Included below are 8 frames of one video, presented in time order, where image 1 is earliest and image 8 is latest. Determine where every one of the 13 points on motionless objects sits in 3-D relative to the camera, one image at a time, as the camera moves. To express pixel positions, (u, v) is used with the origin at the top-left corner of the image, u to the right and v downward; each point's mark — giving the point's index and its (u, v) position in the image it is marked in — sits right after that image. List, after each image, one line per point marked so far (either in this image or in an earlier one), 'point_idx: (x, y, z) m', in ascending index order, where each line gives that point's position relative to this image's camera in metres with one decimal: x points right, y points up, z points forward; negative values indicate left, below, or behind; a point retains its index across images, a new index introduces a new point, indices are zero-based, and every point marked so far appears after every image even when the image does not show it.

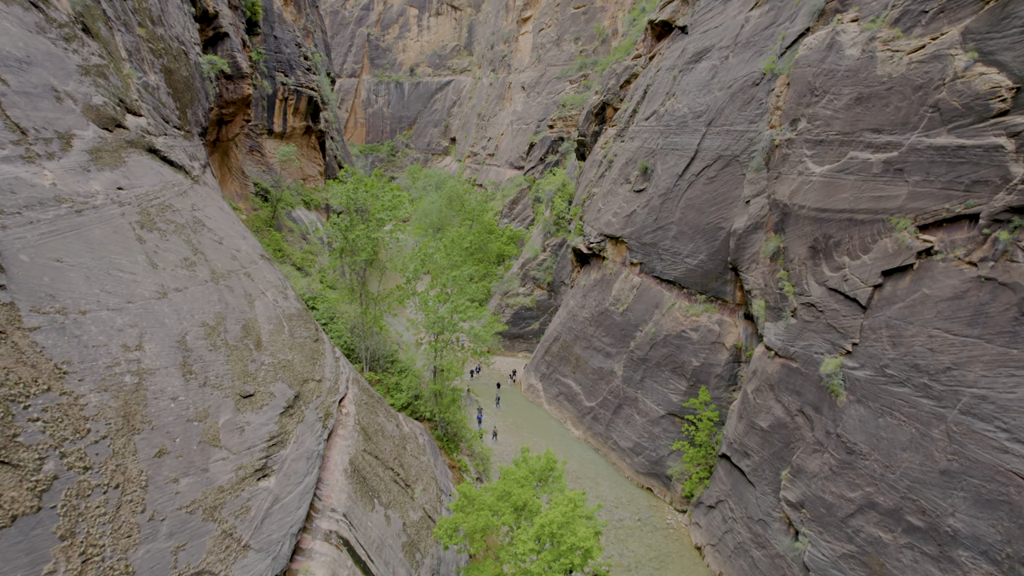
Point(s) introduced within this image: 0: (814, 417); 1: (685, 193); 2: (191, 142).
0: (+4.7, -2.0, +11.4) m
1: (+4.2, +2.3, +17.9) m
2: (-6.2, +2.8, +14.3) m
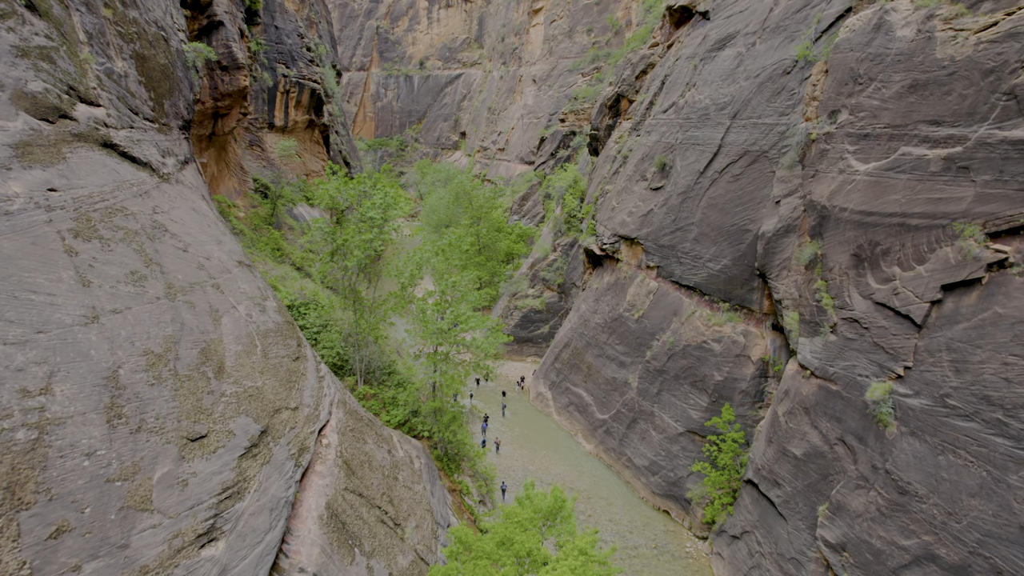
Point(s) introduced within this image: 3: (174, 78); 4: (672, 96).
0: (+4.7, -2.2, +10.1) m
1: (+4.4, +2.2, +16.5) m
2: (-6.1, +2.7, +13.1) m
3: (-6.7, +4.2, +14.7) m
4: (+4.2, +5.1, +19.5) m
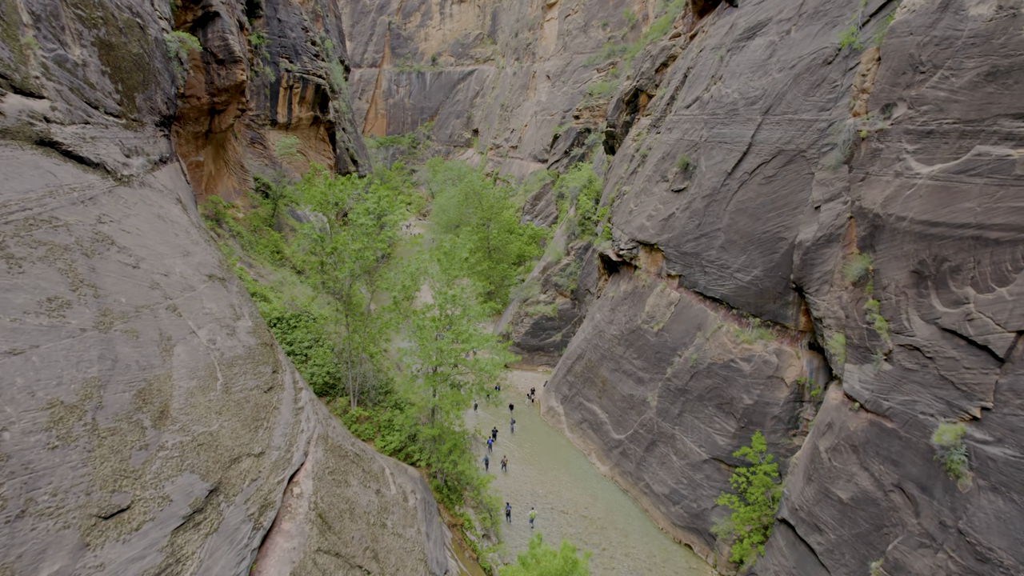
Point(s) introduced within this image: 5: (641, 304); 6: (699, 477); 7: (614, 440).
0: (+4.8, -2.5, +8.6) m
1: (+4.6, +1.9, +15.0) m
2: (-6.0, +2.5, +11.8) m
3: (-6.6, +4.0, +13.4) m
4: (+4.5, +4.8, +18.1) m
5: (+3.2, -0.4, +18.5) m
6: (+3.8, -3.8, +14.9) m
7: (+2.5, -3.8, +18.4) m
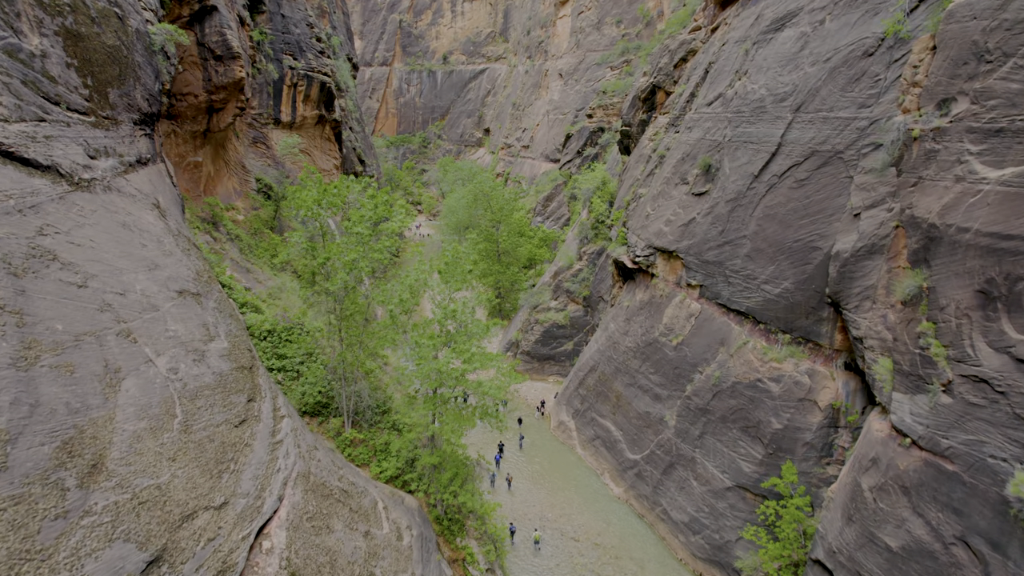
0: (+4.8, -2.7, +7.4) m
1: (+4.7, +1.7, +13.8) m
2: (-5.9, +2.3, +10.8) m
3: (-6.4, +3.8, +12.4) m
4: (+4.7, +4.6, +16.9) m
5: (+3.4, -0.6, +17.4) m
6: (+3.9, -4.0, +13.7) m
7: (+2.7, -4.0, +17.2) m
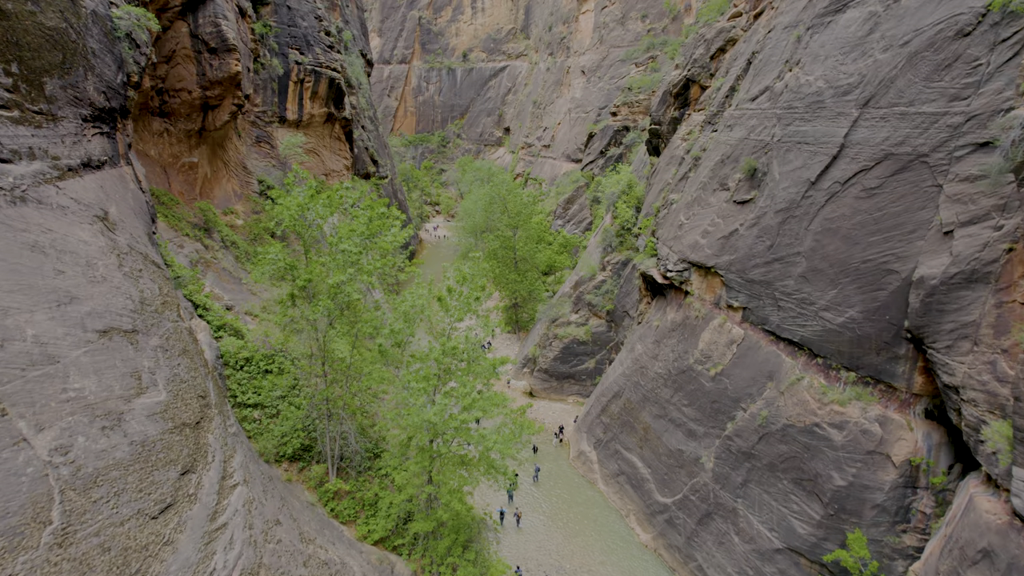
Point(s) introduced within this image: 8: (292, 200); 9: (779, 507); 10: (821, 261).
0: (+4.8, -3.1, +5.3) m
1: (+4.9, +1.3, +11.7) m
2: (-5.7, +1.9, +9.0) m
3: (-6.2, +3.4, +10.6) m
4: (+5.0, +4.2, +14.7) m
5: (+3.7, -1.0, +15.3) m
6: (+4.1, -4.5, +11.7) m
7: (+3.0, -4.4, +15.2) m
8: (-3.5, +1.4, +11.7) m
9: (+4.3, -3.5, +11.8) m
10: (+4.9, +0.4, +11.6) m
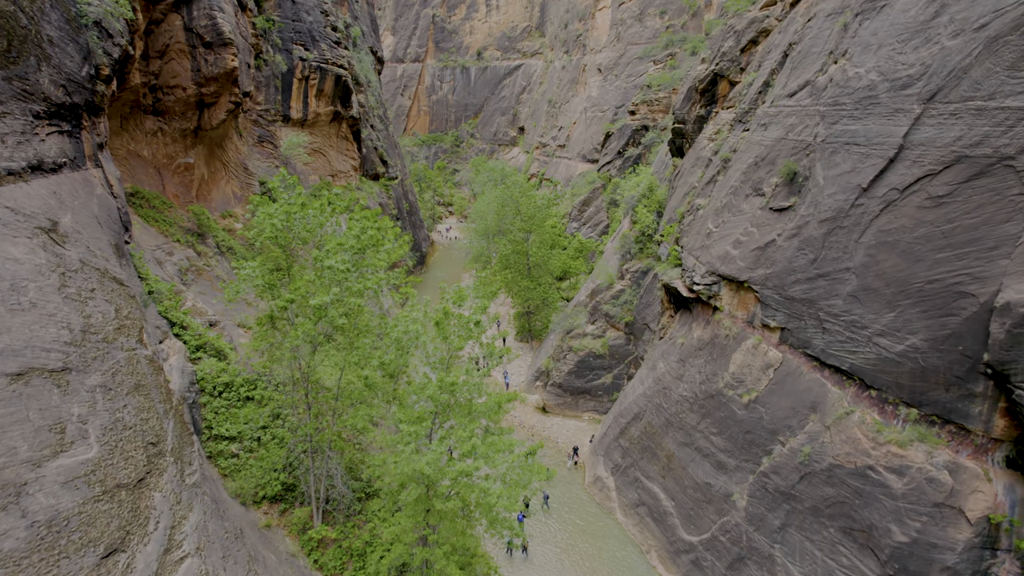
0: (+4.8, -3.4, +3.8) m
1: (+5.1, +1.0, +10.2) m
2: (-5.6, +1.7, +7.7) m
3: (-6.1, +3.2, +9.3) m
4: (+5.2, +3.9, +13.2) m
5: (+3.9, -1.3, +13.8) m
6: (+4.2, -4.8, +10.2) m
7: (+3.2, -4.7, +13.7) m
8: (-3.3, +1.1, +10.4) m
9: (+4.4, -3.8, +10.3) m
10: (+5.0, +0.1, +10.2) m
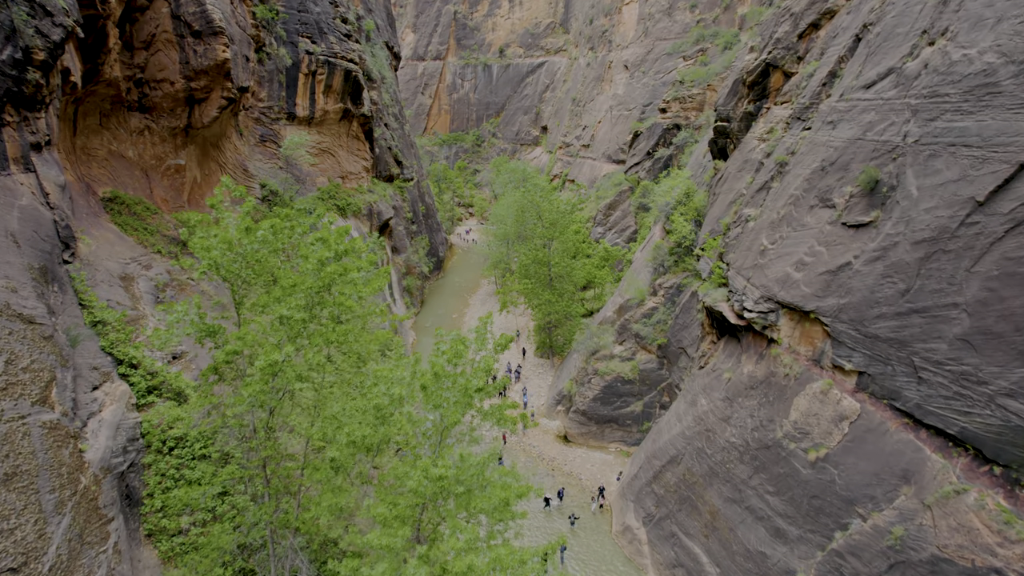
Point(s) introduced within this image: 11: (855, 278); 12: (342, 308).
0: (+4.7, -3.9, +1.5) m
1: (+5.2, +0.5, +7.9) m
2: (-5.5, +1.3, +5.6) m
3: (-6.0, +2.8, +7.3) m
4: (+5.5, +3.4, +10.9) m
5: (+4.2, -1.8, +11.5) m
6: (+4.3, -5.2, +7.9) m
7: (+3.4, -5.2, +11.4) m
8: (-3.2, +0.7, +8.3) m
9: (+4.5, -4.3, +8.0) m
10: (+5.2, -0.3, +7.8) m
11: (+4.7, +0.1, +10.1) m
12: (-1.8, -0.1, +8.5) m
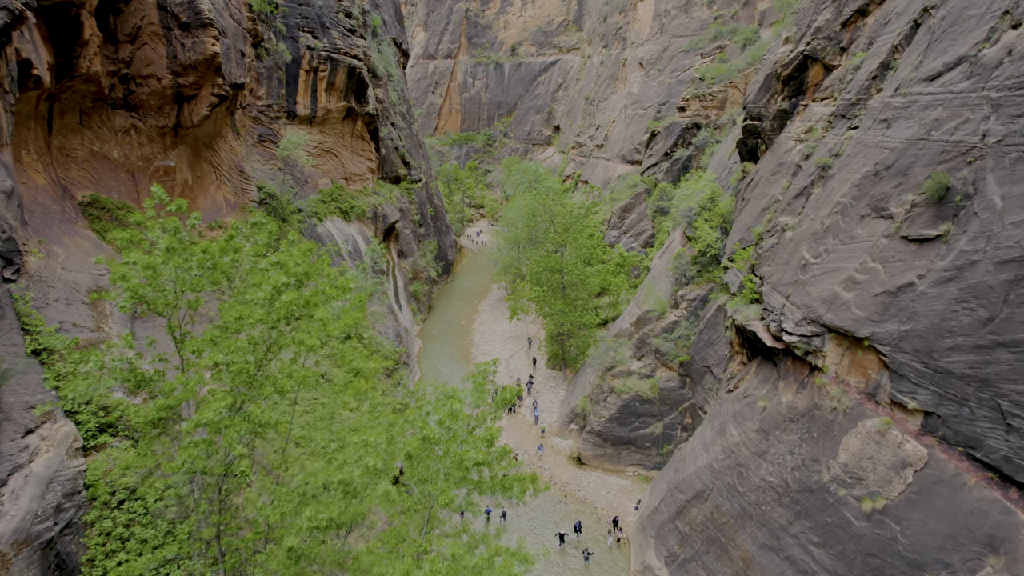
0: (+4.7, -4.2, 0.0) m
1: (+5.3, +0.2, +6.4) m
2: (-5.5, +1.0, +4.3) m
3: (-5.9, +2.5, +6.0) m
4: (+5.6, +3.1, +9.4) m
5: (+4.3, -2.1, +10.0) m
6: (+4.4, -5.5, +6.4) m
7: (+3.5, -5.5, +10.0) m
8: (-3.1, +0.4, +6.9) m
9: (+4.6, -4.6, +6.5) m
10: (+5.2, -0.7, +6.3) m
11: (+4.8, -0.2, +8.7) m
12: (-1.7, -0.4, +7.1) m
